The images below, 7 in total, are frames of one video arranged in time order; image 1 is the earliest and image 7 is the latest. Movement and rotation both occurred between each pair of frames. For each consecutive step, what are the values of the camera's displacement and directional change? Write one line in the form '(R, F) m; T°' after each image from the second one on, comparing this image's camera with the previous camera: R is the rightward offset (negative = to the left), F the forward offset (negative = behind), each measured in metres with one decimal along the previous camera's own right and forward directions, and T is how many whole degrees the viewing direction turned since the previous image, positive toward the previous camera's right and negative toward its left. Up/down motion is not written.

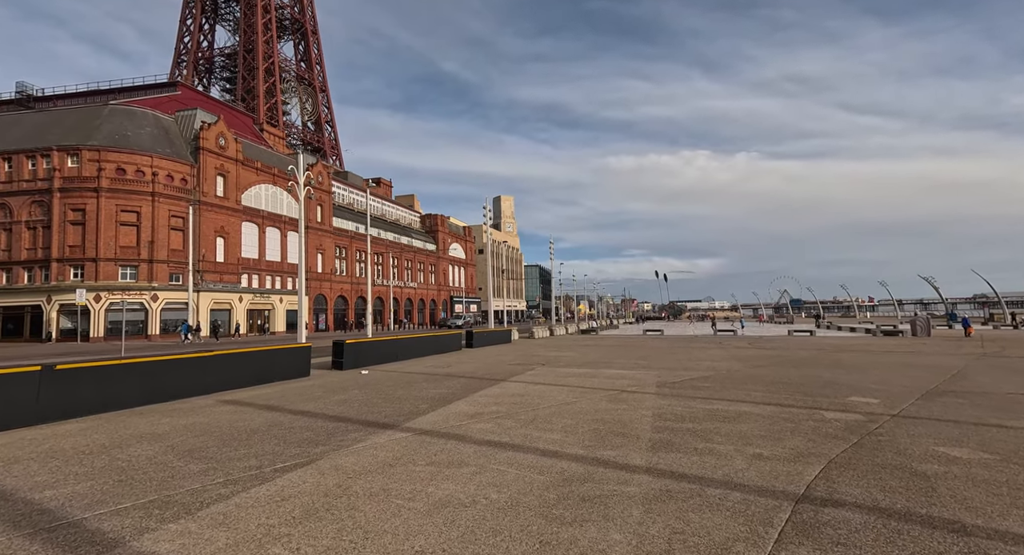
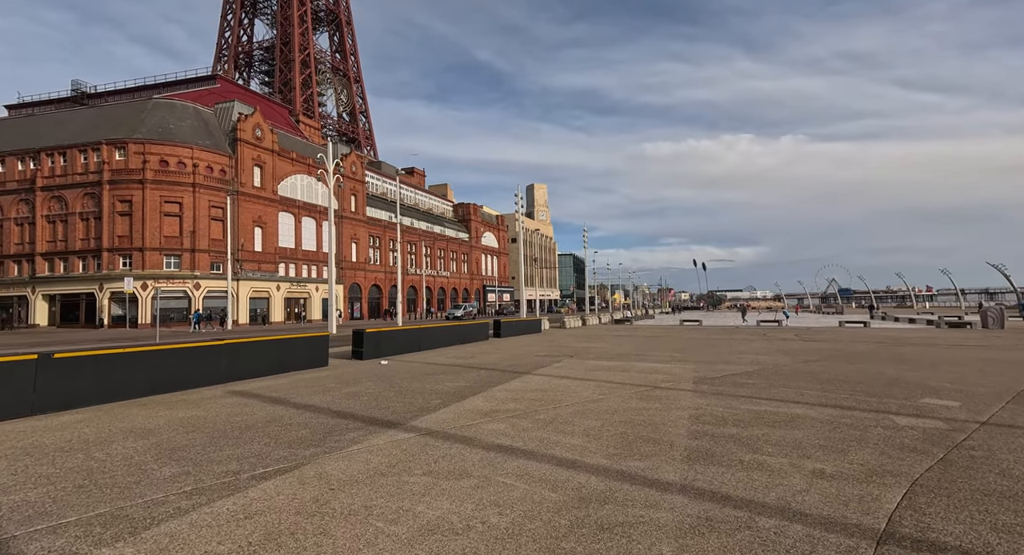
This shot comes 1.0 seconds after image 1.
(+0.3, +1.0) m; -4°
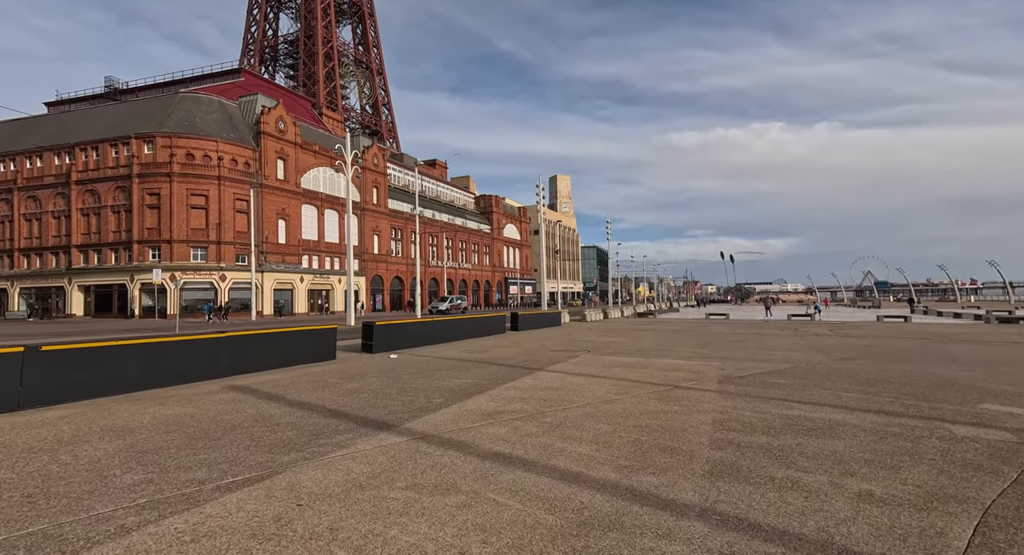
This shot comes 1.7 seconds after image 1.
(+0.3, +0.8) m; -3°
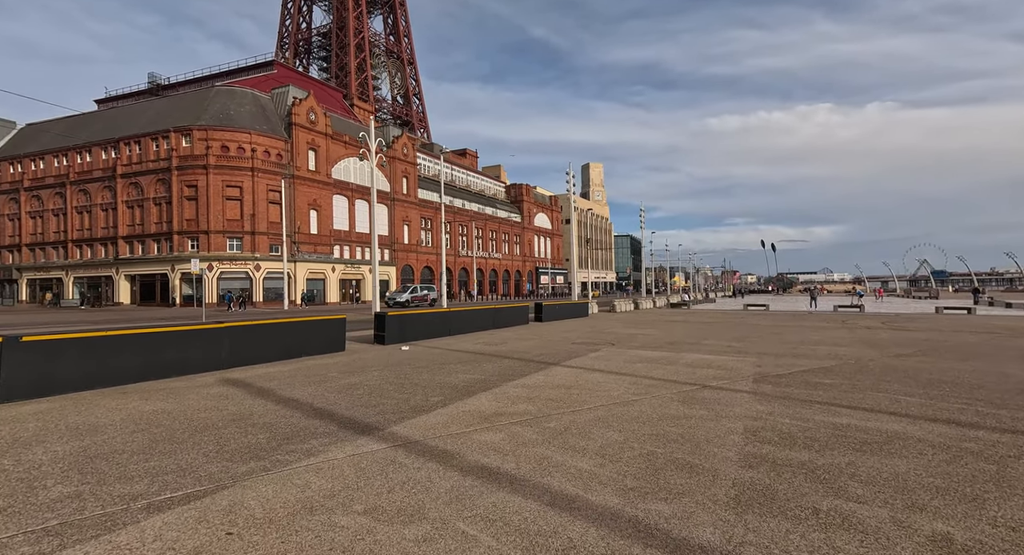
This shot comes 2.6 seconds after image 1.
(+0.5, +1.0) m; -4°
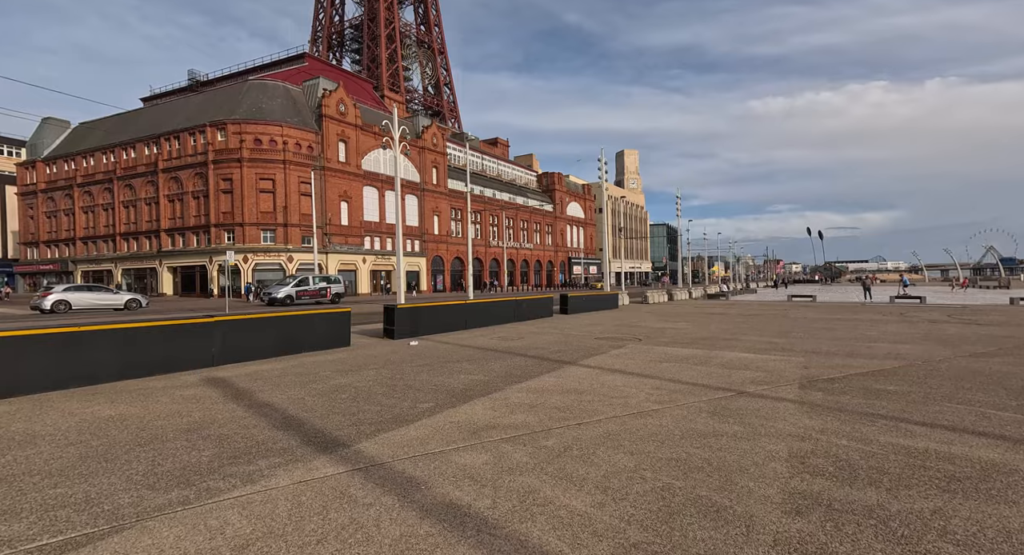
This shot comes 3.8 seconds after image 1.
(+0.5, +1.2) m; -4°
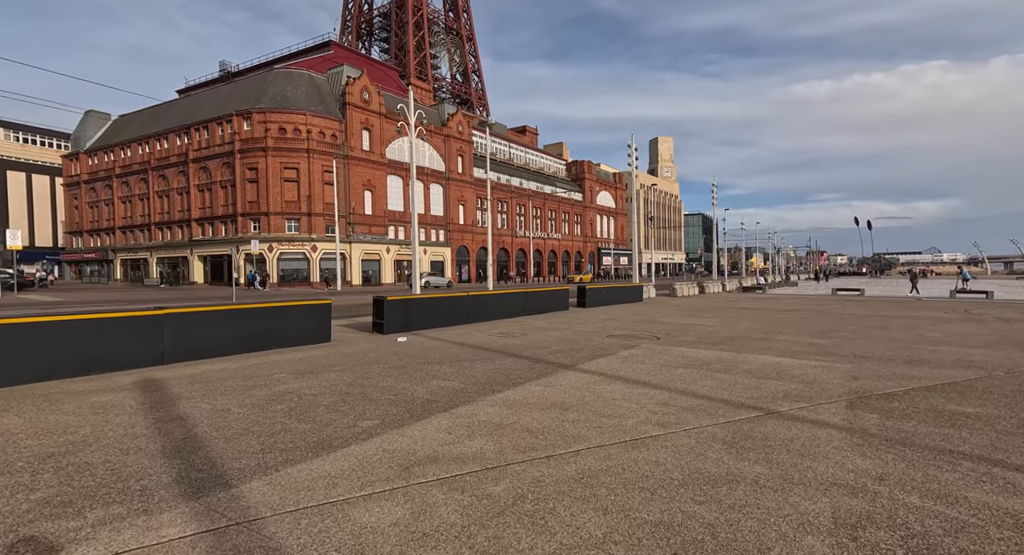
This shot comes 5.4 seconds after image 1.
(+0.8, +1.6) m; -4°
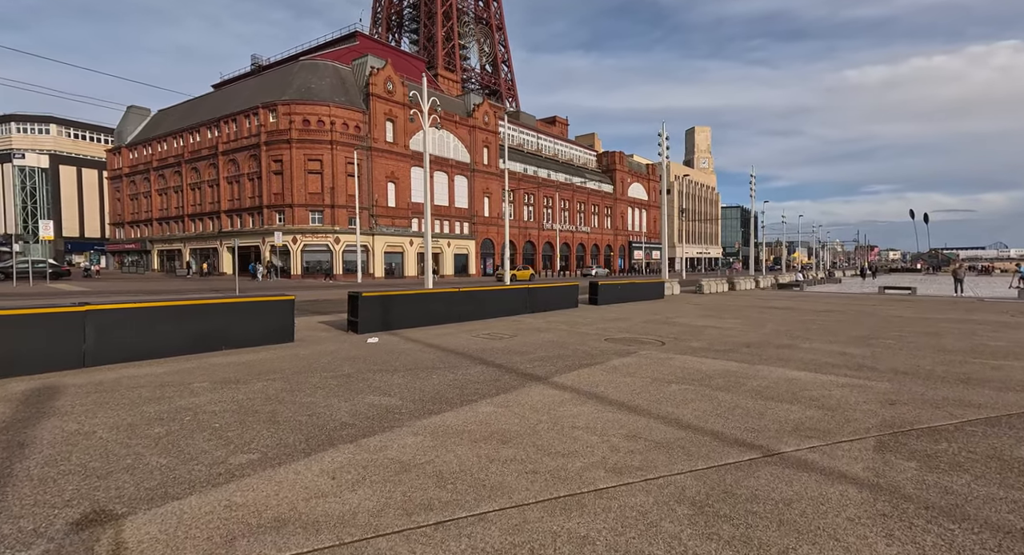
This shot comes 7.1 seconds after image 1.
(+1.1, +1.5) m; -4°
